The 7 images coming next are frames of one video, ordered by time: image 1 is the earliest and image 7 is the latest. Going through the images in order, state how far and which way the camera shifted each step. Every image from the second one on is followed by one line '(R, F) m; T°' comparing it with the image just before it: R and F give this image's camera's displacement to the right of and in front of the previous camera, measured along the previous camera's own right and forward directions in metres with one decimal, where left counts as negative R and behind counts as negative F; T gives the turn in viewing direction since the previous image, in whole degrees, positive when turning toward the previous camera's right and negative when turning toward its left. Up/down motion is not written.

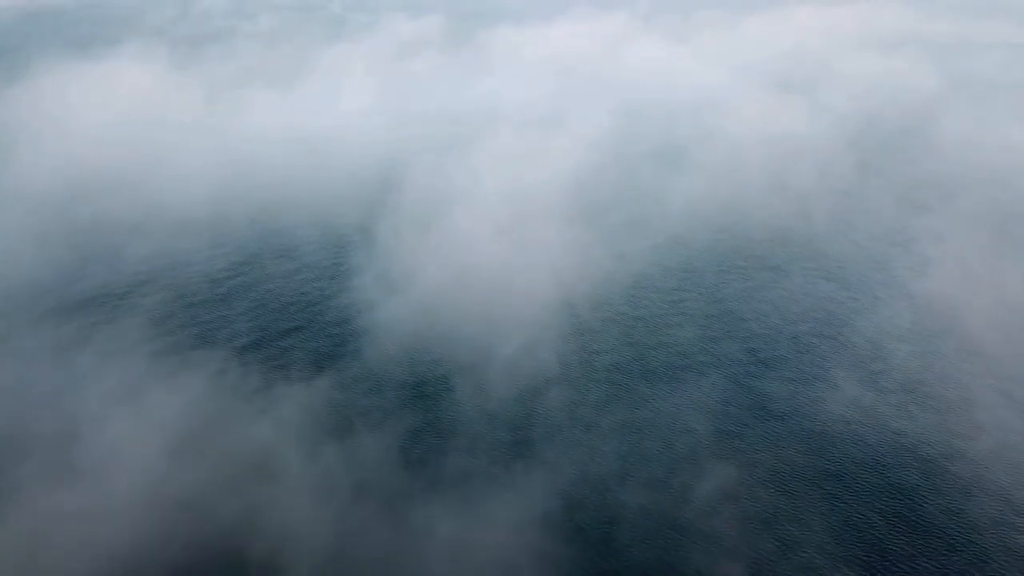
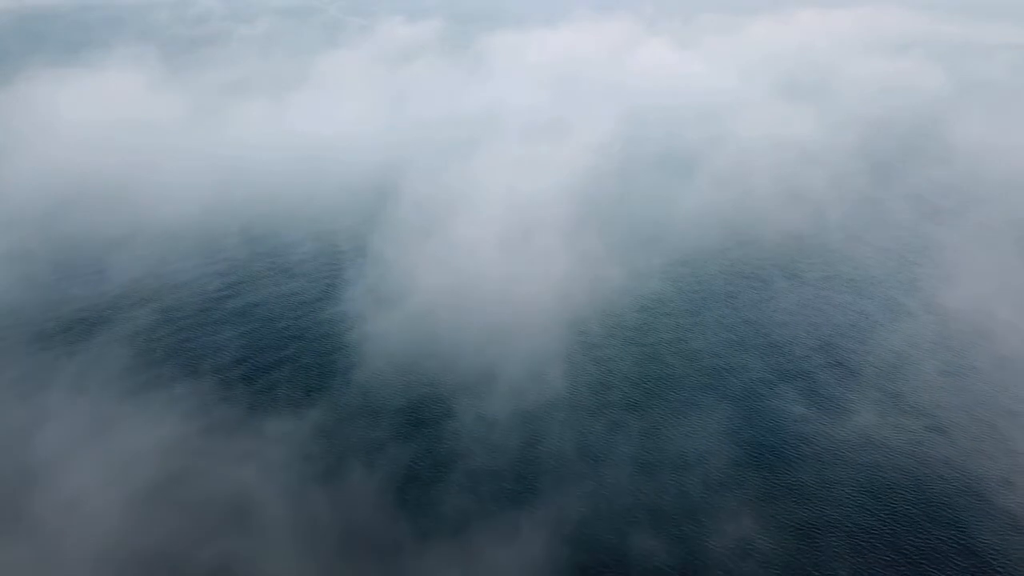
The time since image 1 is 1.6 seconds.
(-0.3, +5.0) m; 0°
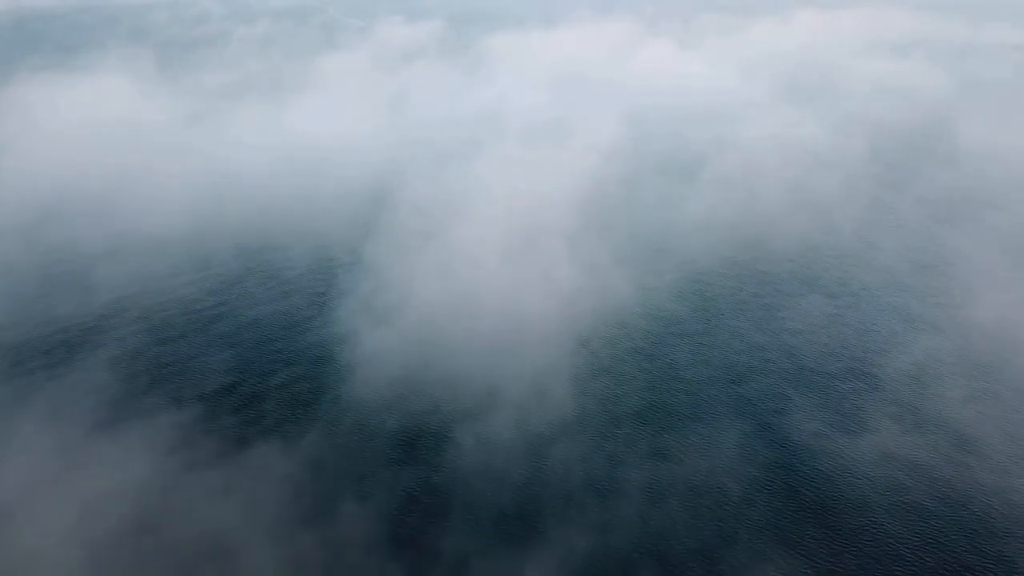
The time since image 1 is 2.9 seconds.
(-0.4, +5.5) m; 0°
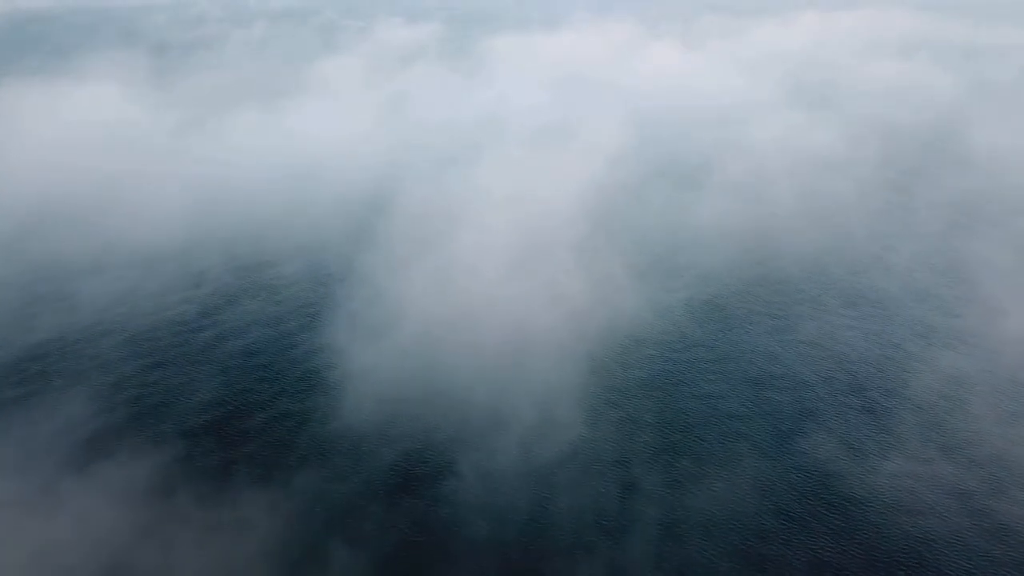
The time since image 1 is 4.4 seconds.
(-0.8, +6.6) m; 0°
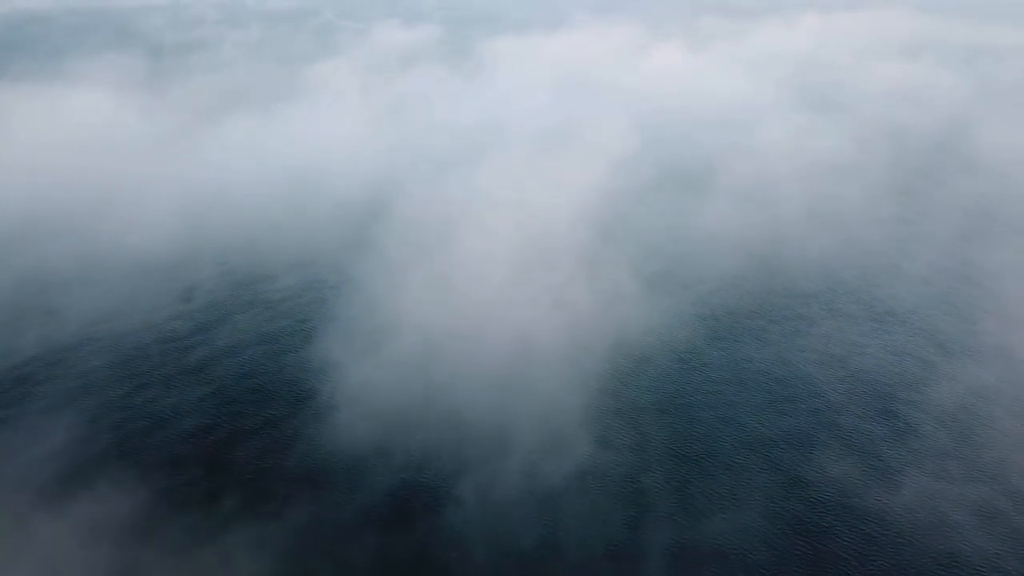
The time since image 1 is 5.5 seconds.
(-0.4, +4.3) m; 0°
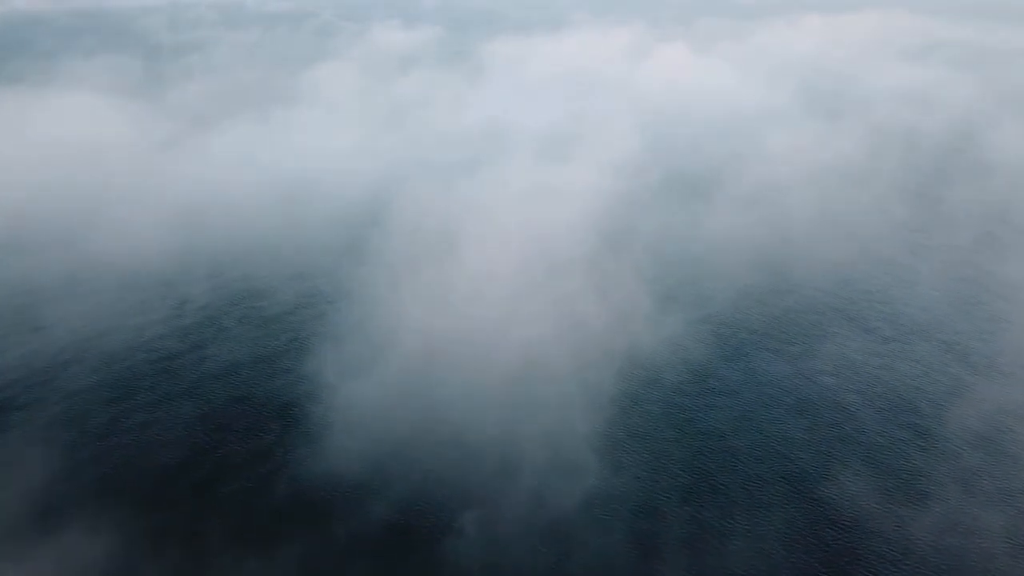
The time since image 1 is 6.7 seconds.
(-0.7, +5.2) m; 0°
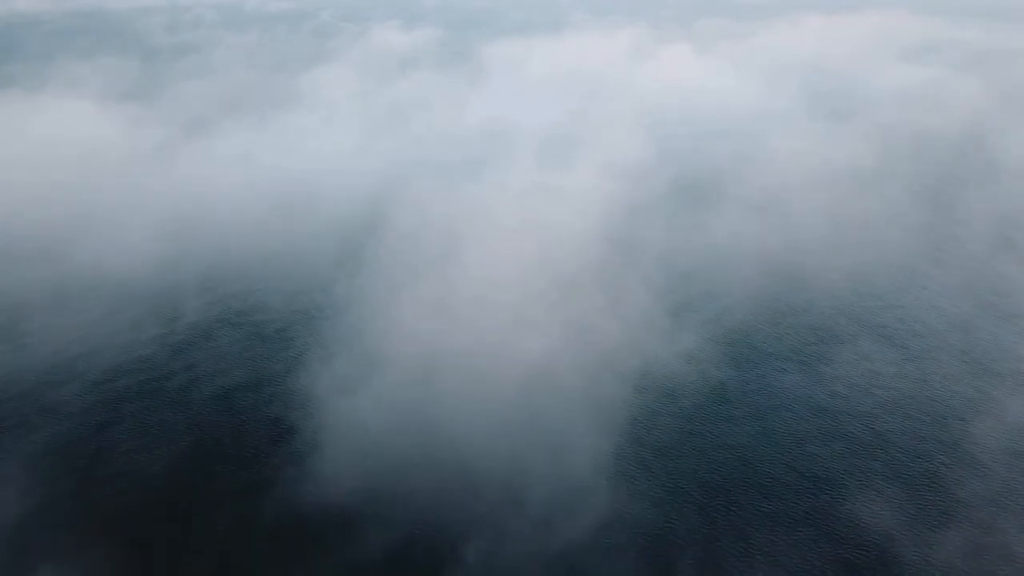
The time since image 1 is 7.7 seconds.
(-0.8, +5.0) m; 0°
